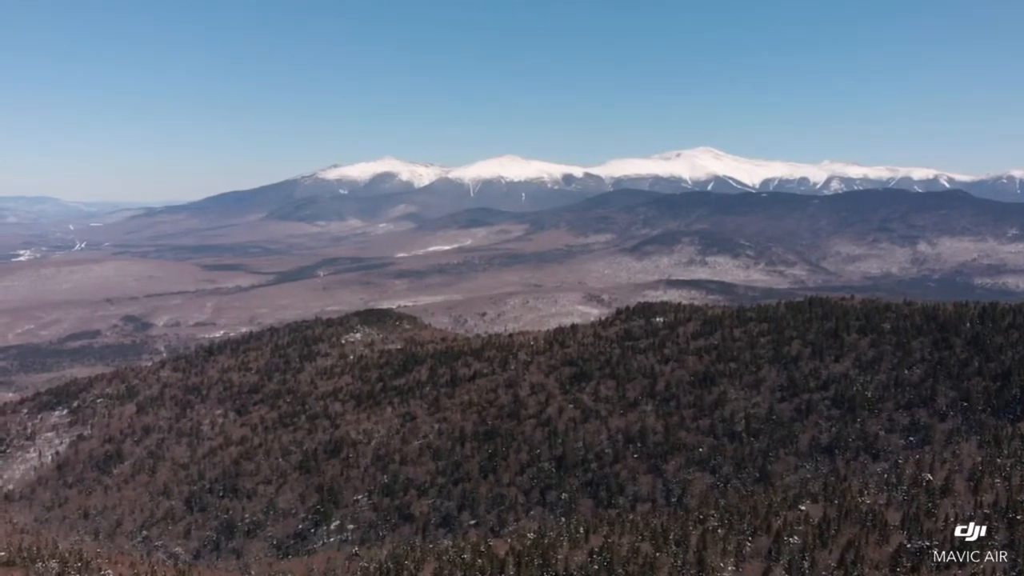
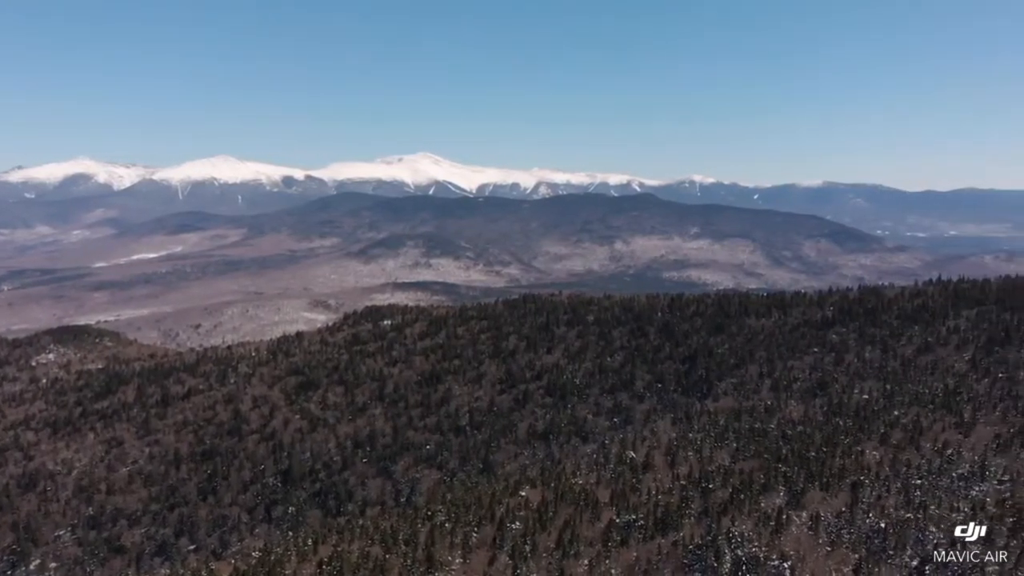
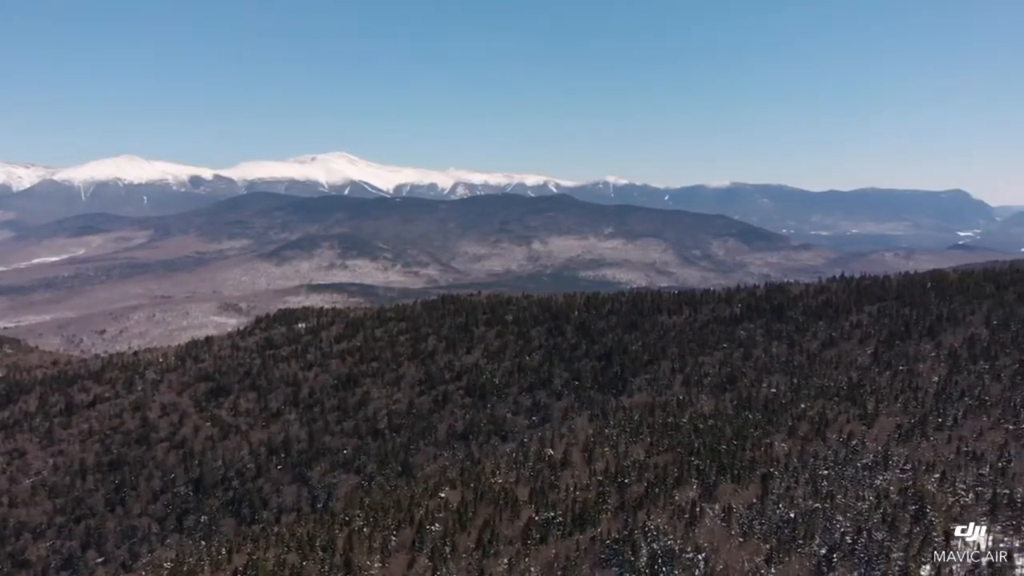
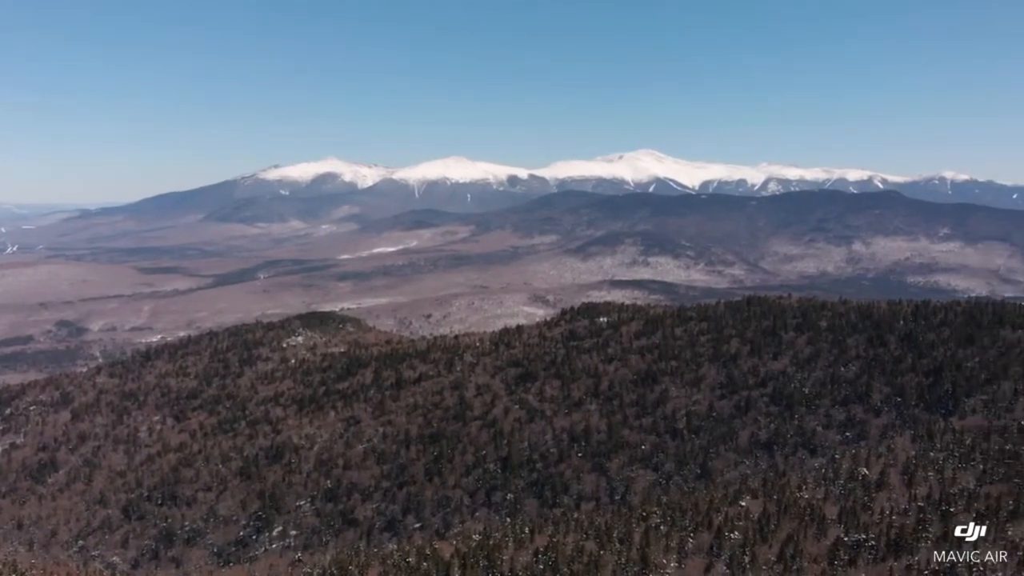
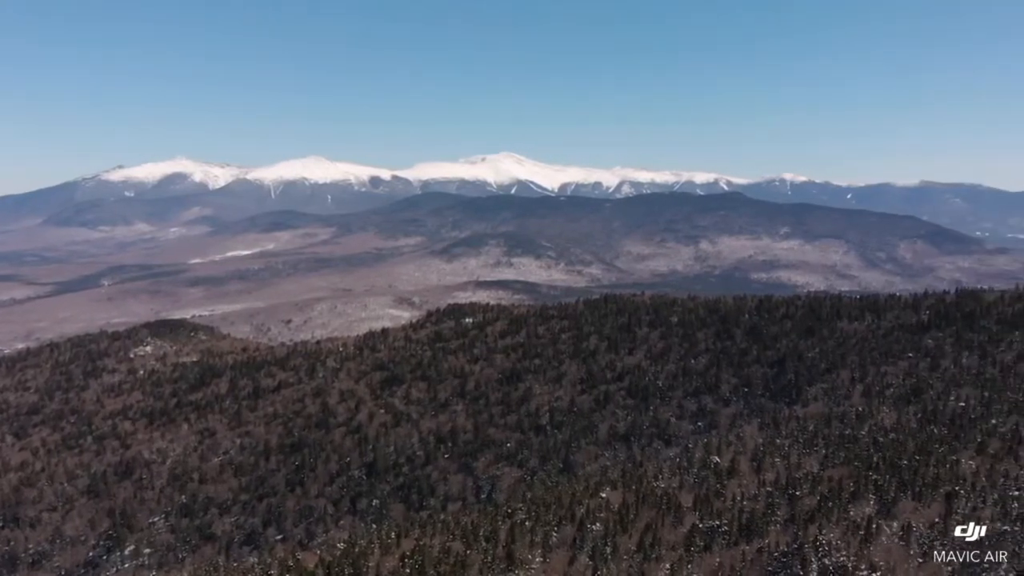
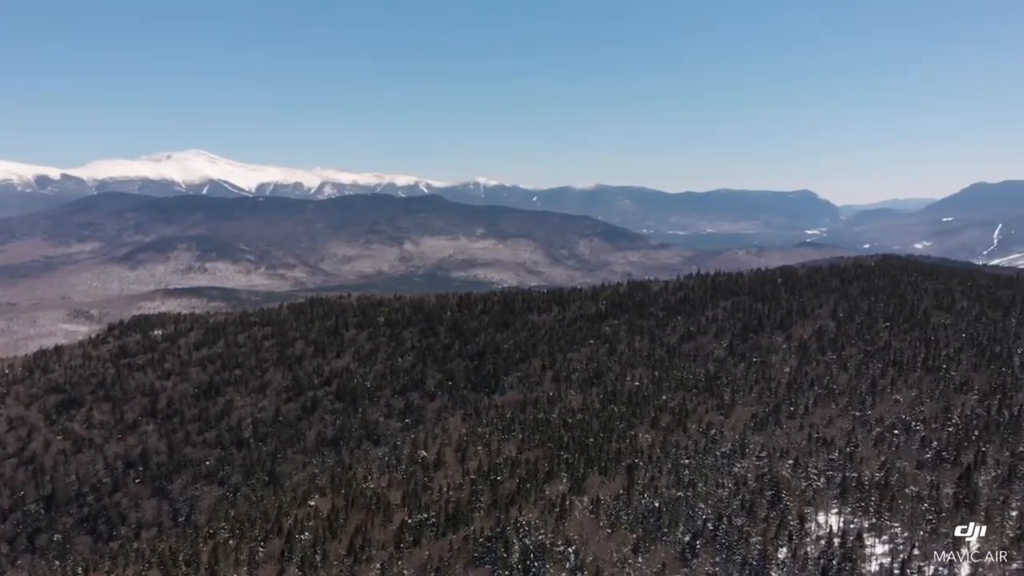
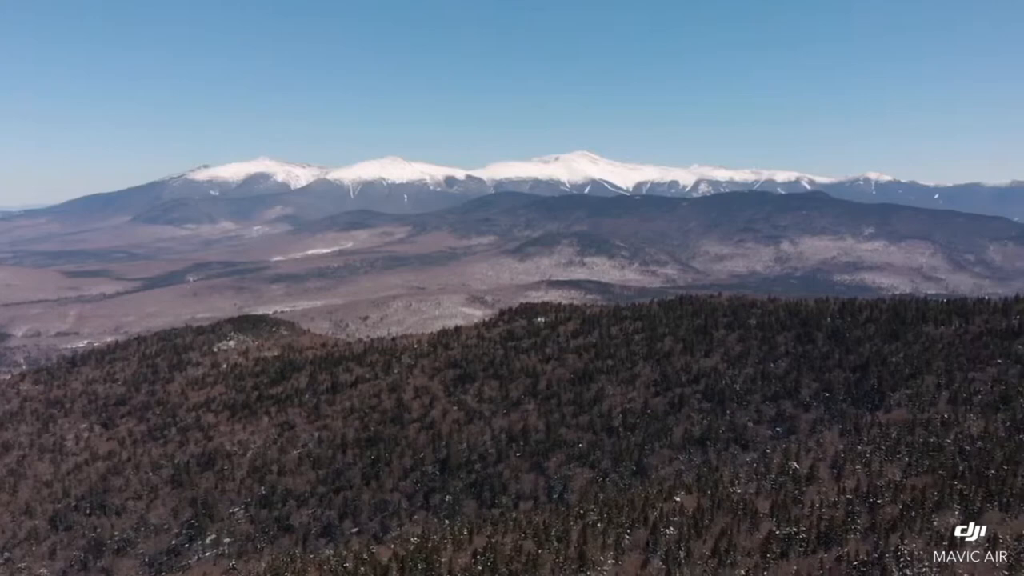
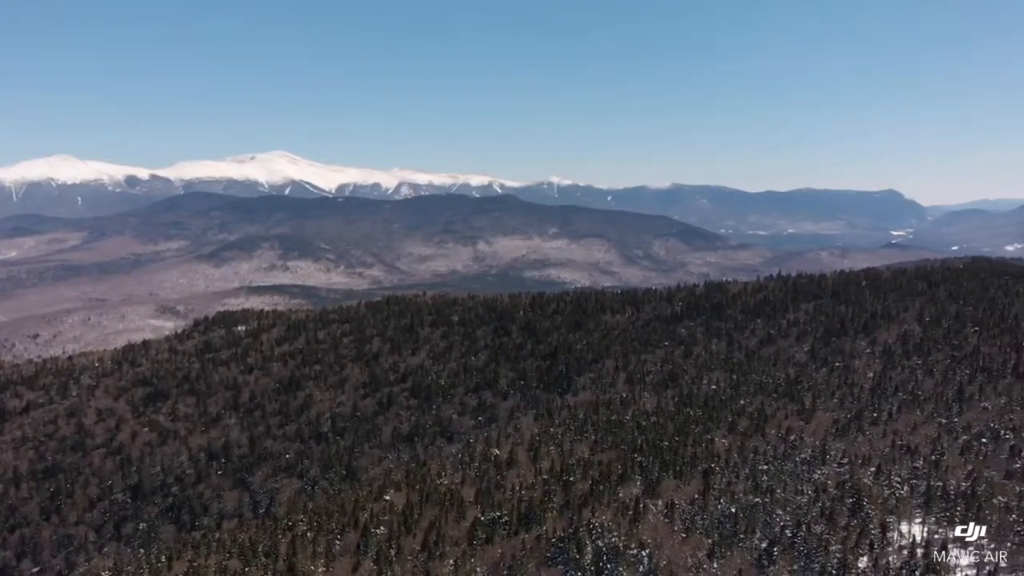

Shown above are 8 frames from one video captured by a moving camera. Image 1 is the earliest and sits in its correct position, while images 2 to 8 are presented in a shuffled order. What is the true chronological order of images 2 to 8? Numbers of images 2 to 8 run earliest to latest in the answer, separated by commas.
4, 7, 5, 2, 3, 8, 6
